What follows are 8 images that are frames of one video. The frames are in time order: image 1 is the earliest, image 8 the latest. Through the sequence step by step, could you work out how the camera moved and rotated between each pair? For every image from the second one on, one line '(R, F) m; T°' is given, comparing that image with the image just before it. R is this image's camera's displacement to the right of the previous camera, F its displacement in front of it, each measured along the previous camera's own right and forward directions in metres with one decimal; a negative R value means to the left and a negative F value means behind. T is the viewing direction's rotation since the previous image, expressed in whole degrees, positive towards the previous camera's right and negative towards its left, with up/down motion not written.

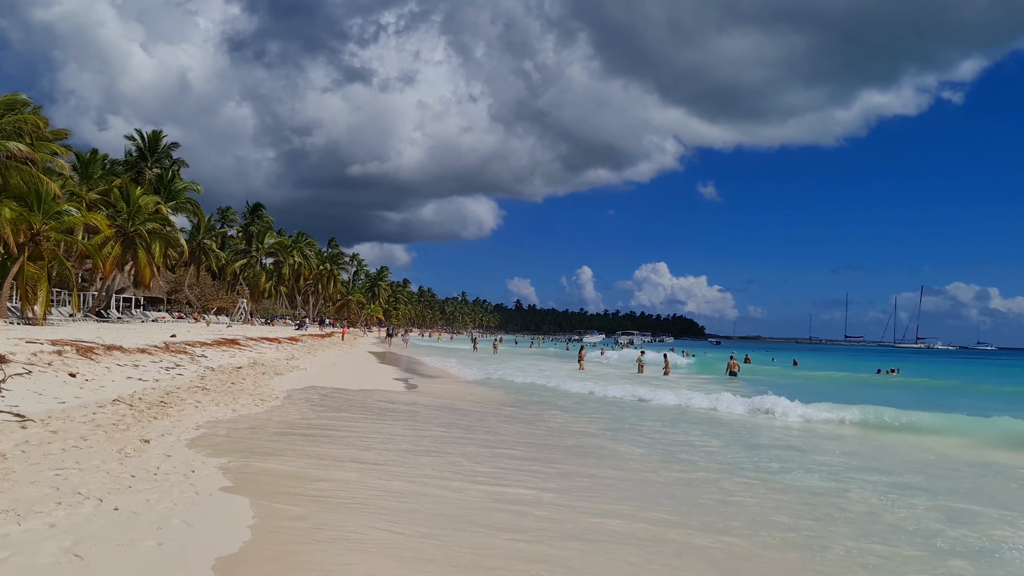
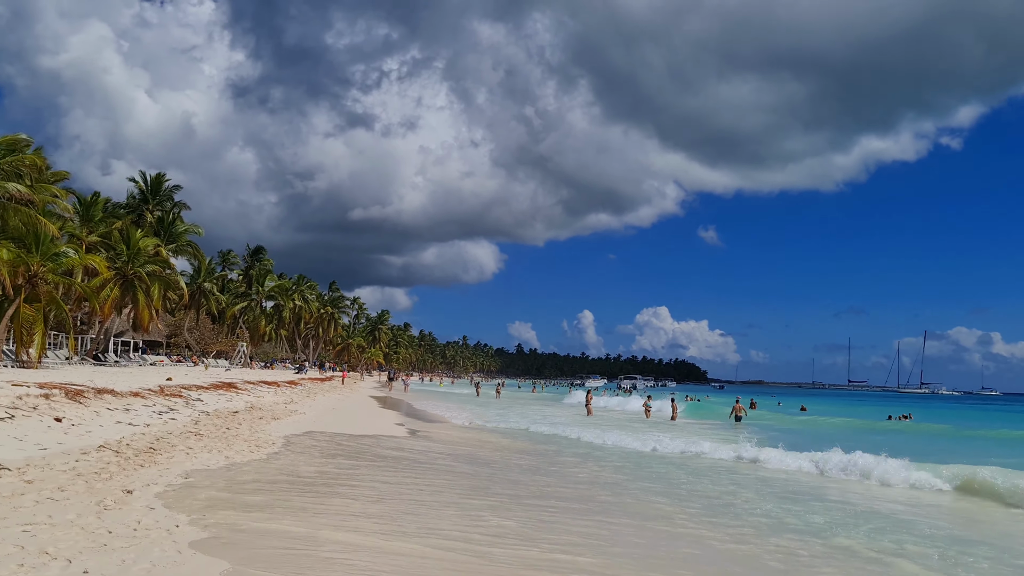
(-0.2, +0.5) m; 0°
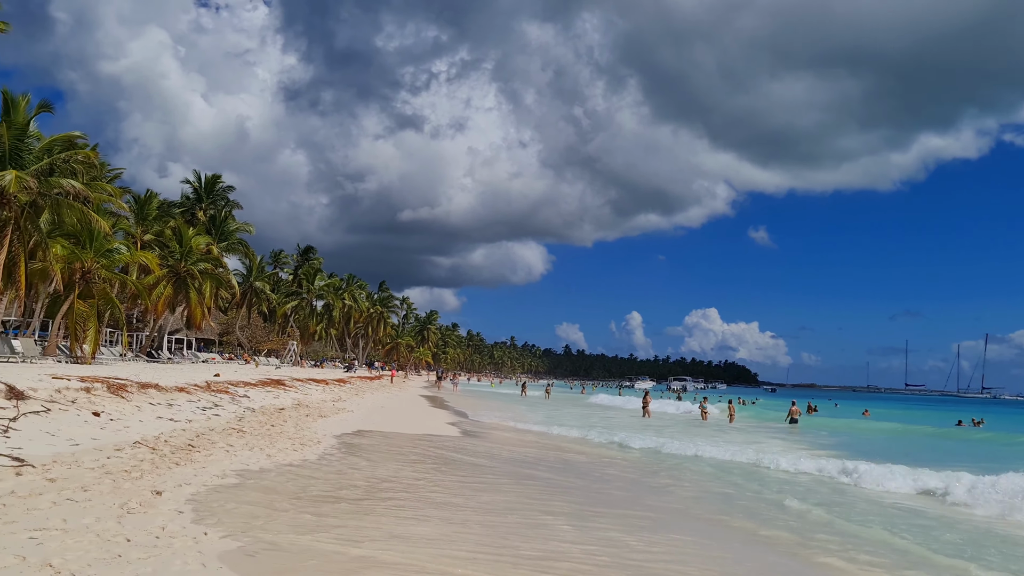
(-0.3, +1.1) m; -5°
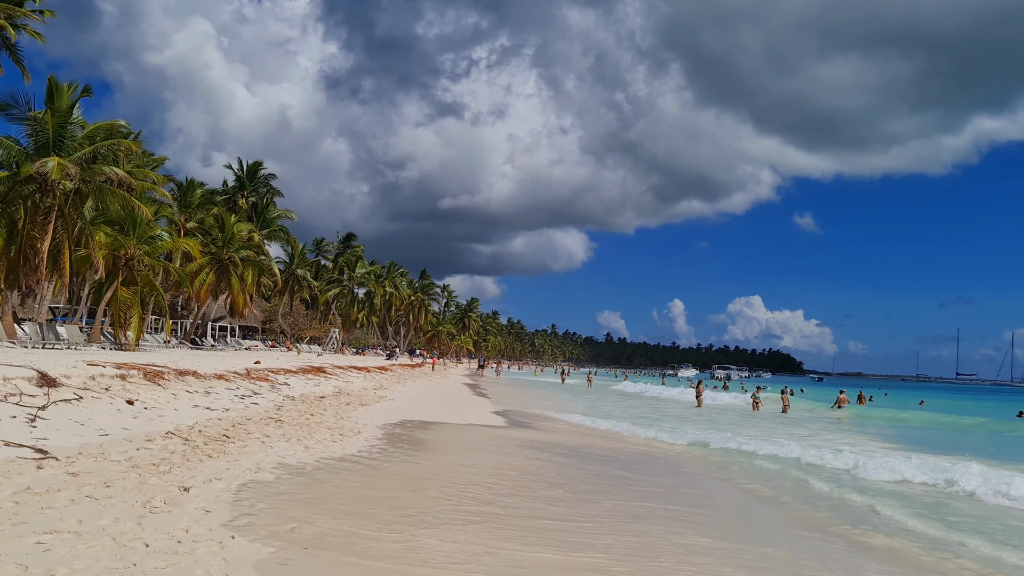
(-0.2, +0.9) m; -4°
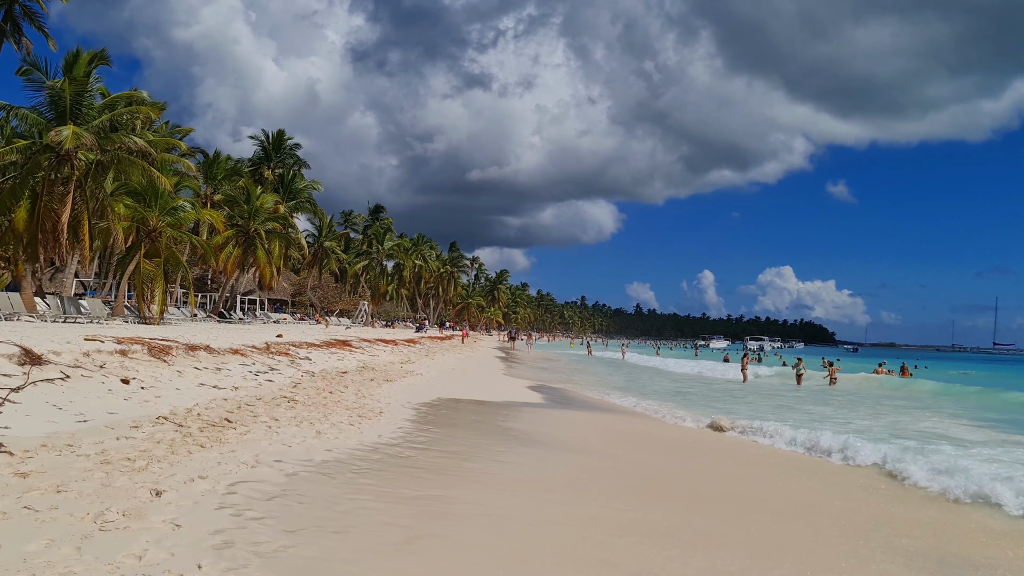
(-0.2, +1.6) m; -3°
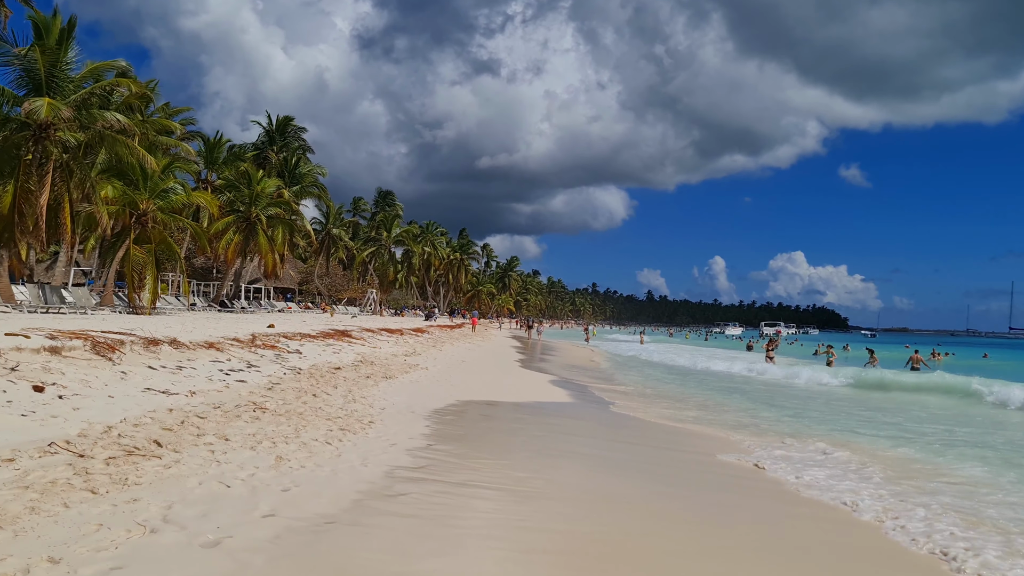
(-0.2, +2.4) m; -1°
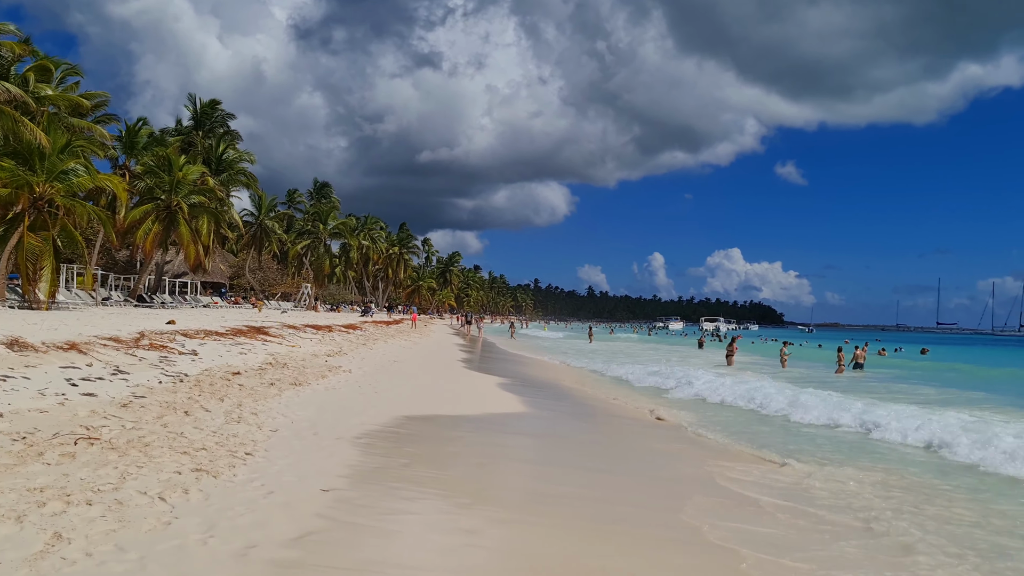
(+0.1, +2.2) m; +6°
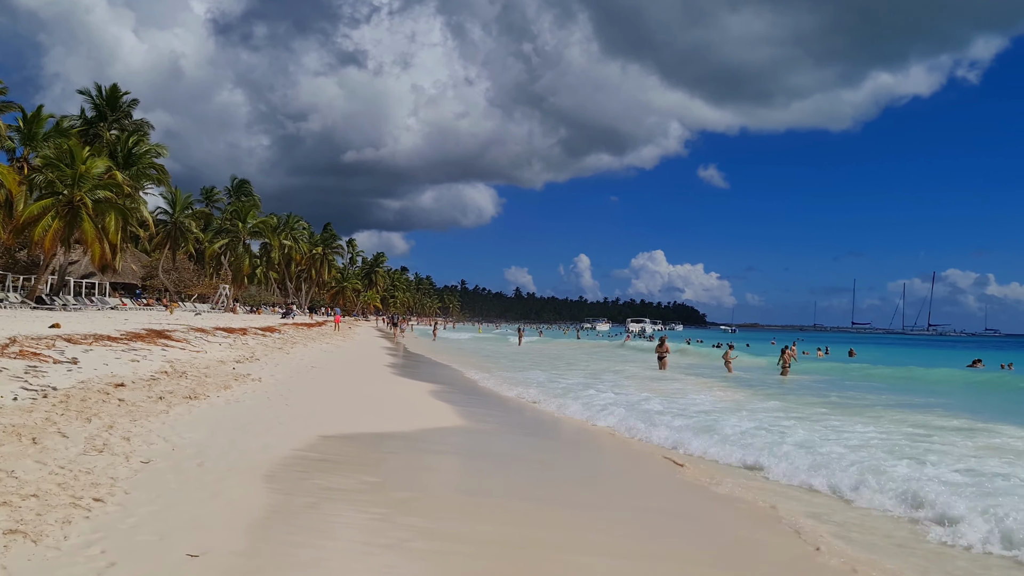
(-0.1, +1.1) m; +7°
